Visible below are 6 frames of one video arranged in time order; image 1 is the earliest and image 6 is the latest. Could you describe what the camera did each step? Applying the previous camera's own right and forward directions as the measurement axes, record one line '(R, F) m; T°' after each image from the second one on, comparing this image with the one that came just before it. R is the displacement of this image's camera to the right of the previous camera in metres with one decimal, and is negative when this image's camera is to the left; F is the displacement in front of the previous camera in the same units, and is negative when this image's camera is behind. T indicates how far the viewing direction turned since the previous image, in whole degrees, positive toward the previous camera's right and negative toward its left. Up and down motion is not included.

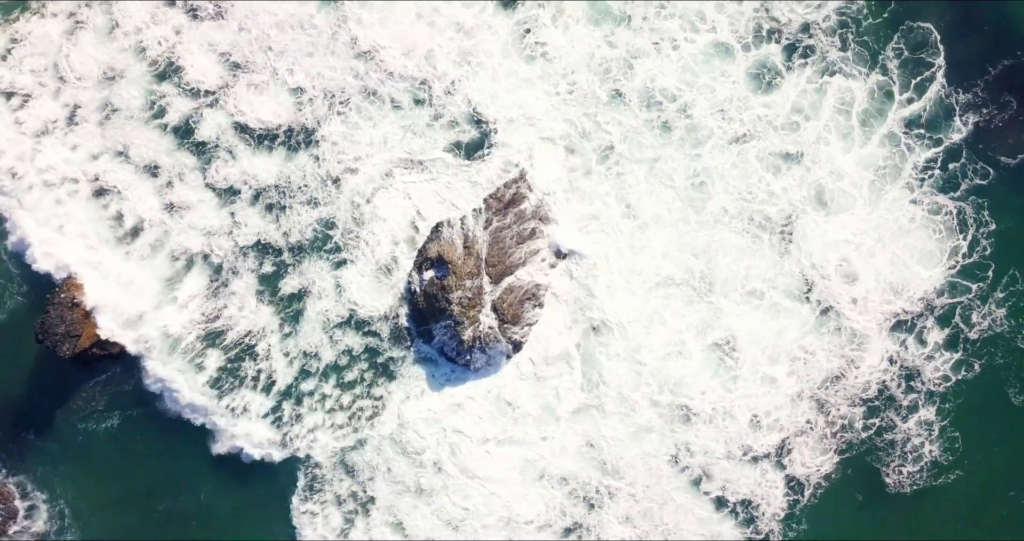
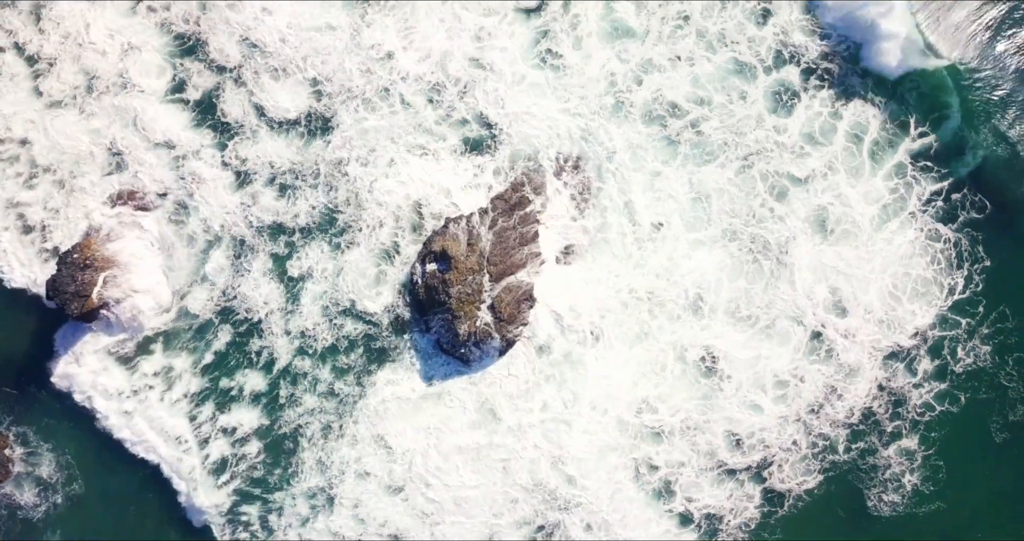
(0.0, -0.6) m; 0°
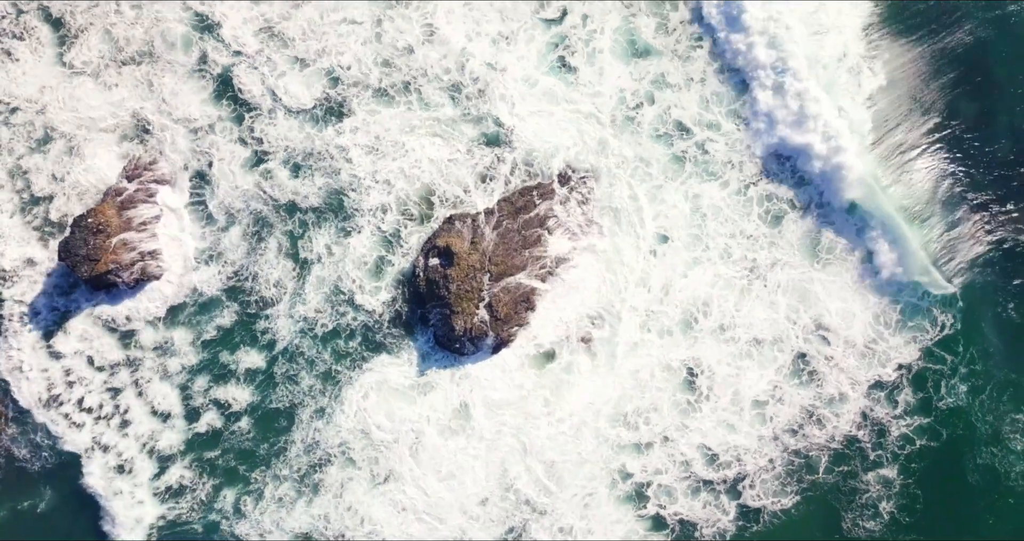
(-0.4, -0.5) m; +1°
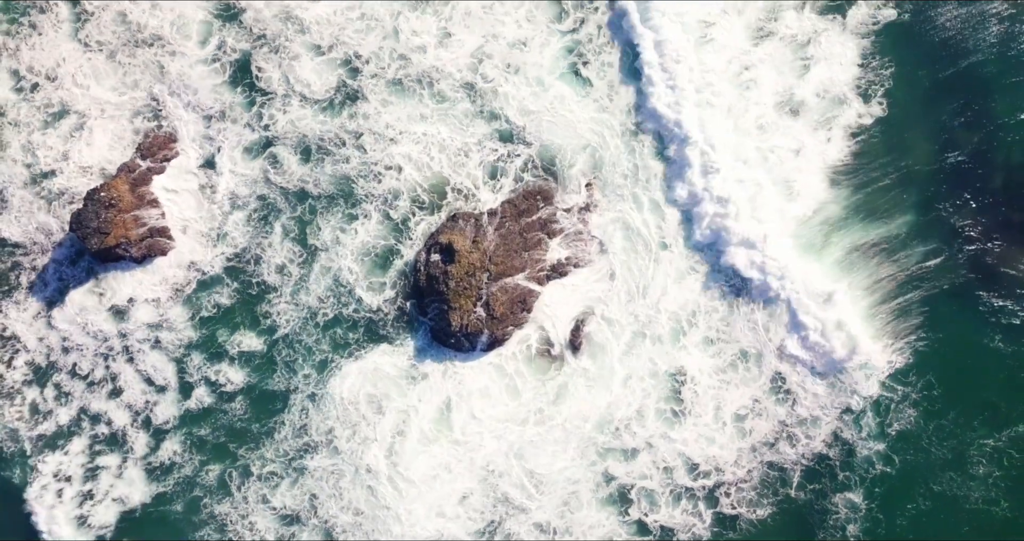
(-0.3, -0.5) m; +1°
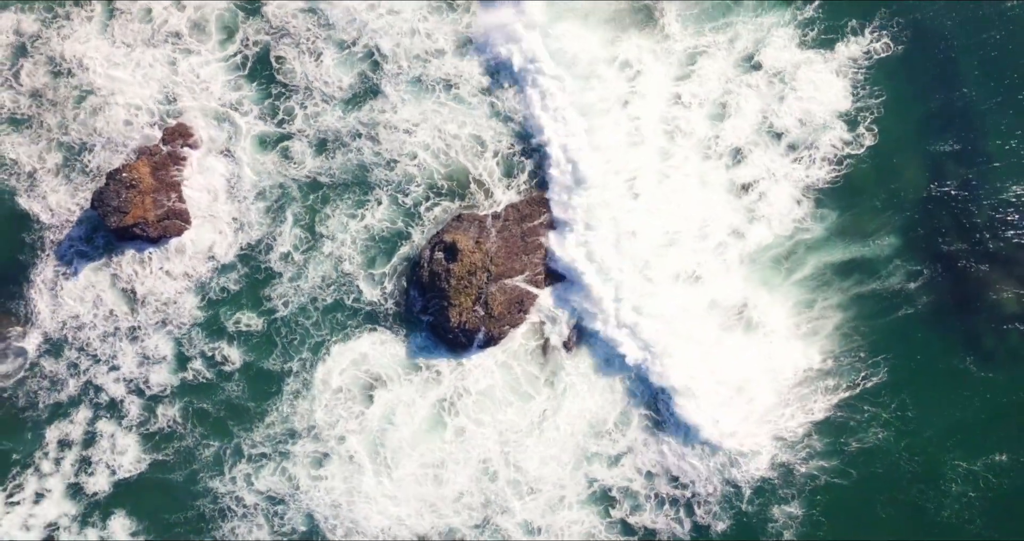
(+0.2, -0.8) m; 0°
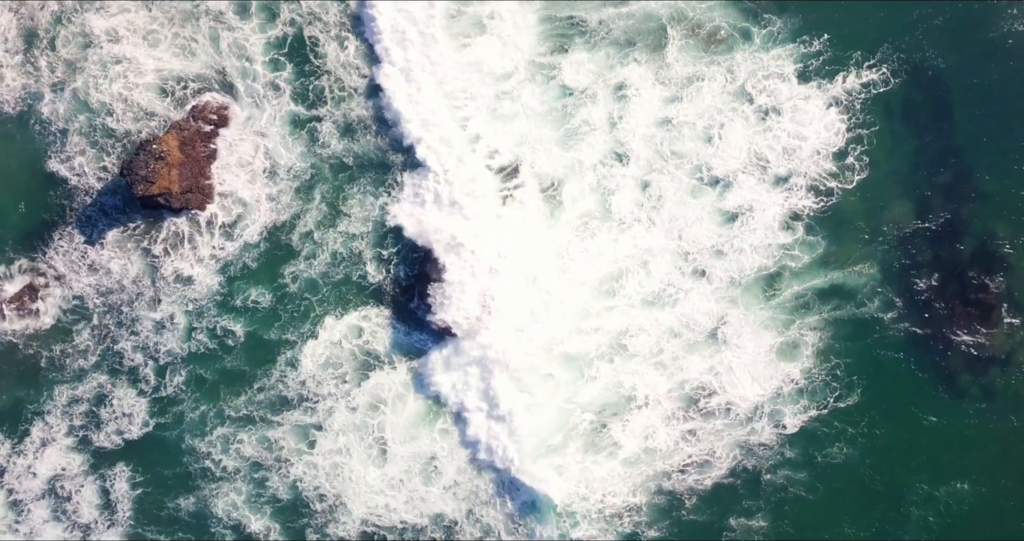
(+0.4, -0.9) m; -1°
